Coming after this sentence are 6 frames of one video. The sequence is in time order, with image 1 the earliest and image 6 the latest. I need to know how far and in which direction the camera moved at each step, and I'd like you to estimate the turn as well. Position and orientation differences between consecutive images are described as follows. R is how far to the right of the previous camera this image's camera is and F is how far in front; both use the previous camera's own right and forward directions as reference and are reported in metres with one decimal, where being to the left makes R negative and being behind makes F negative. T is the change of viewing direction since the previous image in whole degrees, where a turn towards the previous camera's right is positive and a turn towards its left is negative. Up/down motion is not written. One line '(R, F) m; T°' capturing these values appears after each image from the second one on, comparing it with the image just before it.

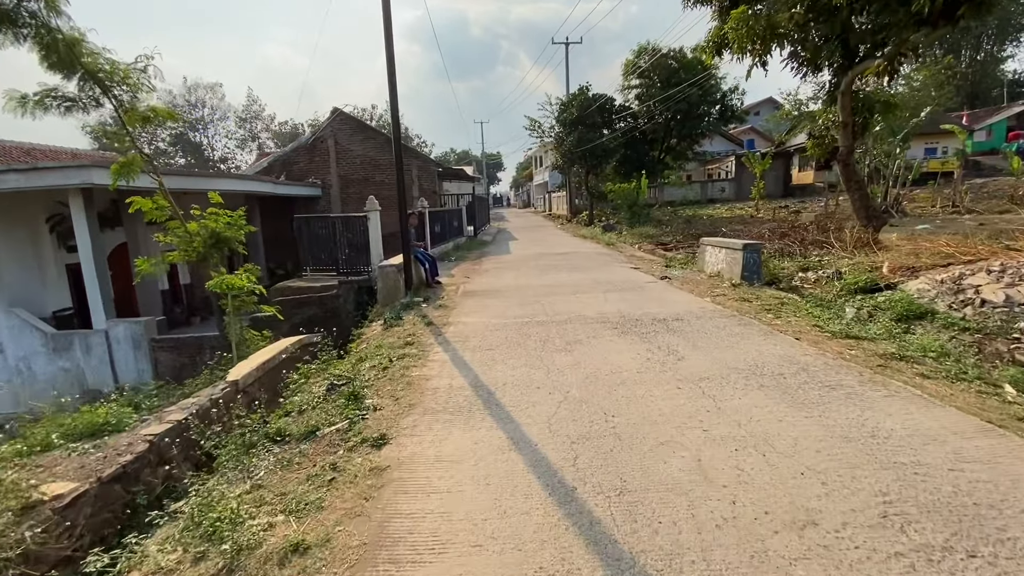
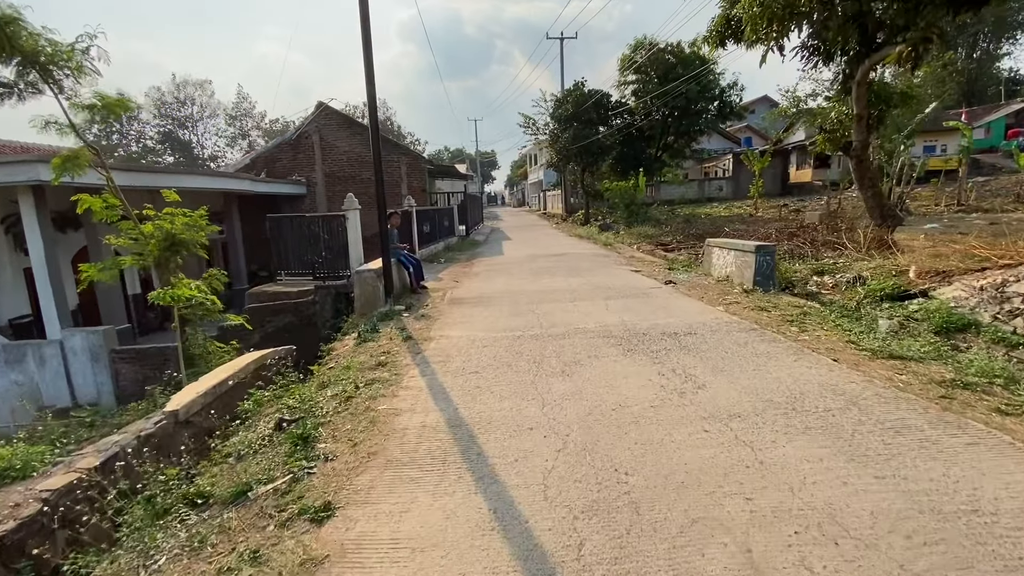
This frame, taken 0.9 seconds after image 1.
(+0.1, +0.8) m; +1°
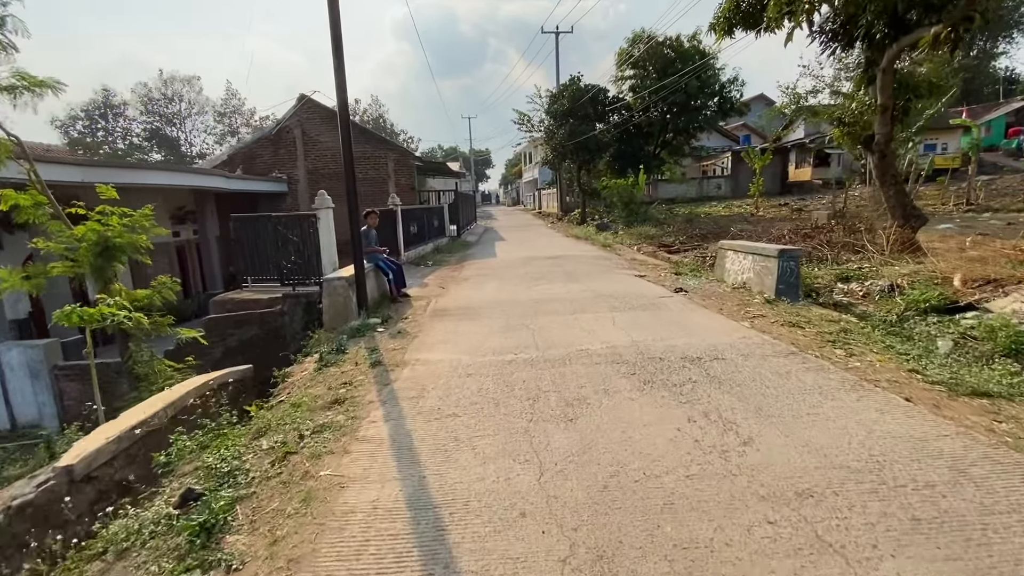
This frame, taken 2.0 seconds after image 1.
(+0.1, +0.9) m; +1°
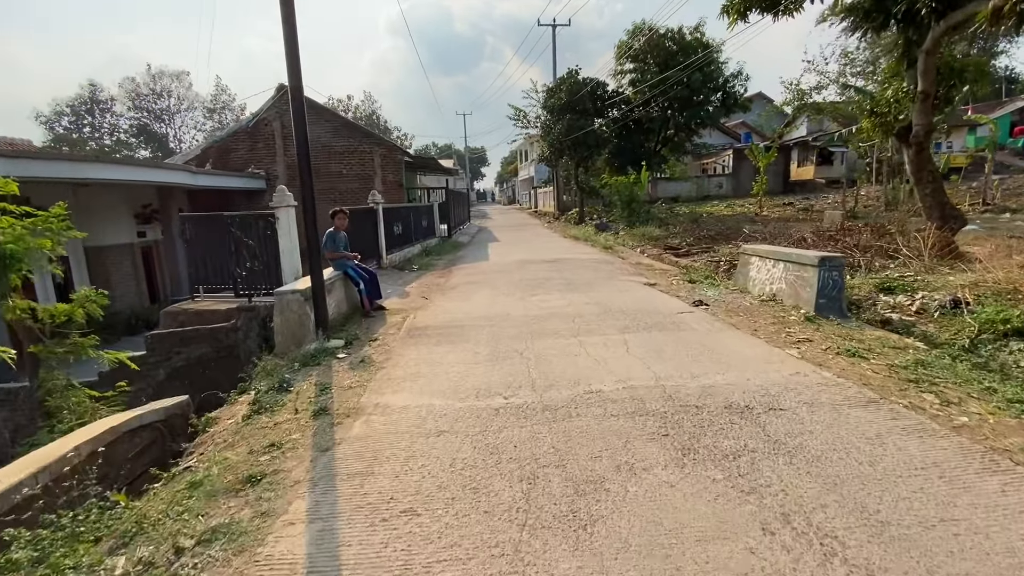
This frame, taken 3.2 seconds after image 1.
(+0.1, +1.1) m; +1°
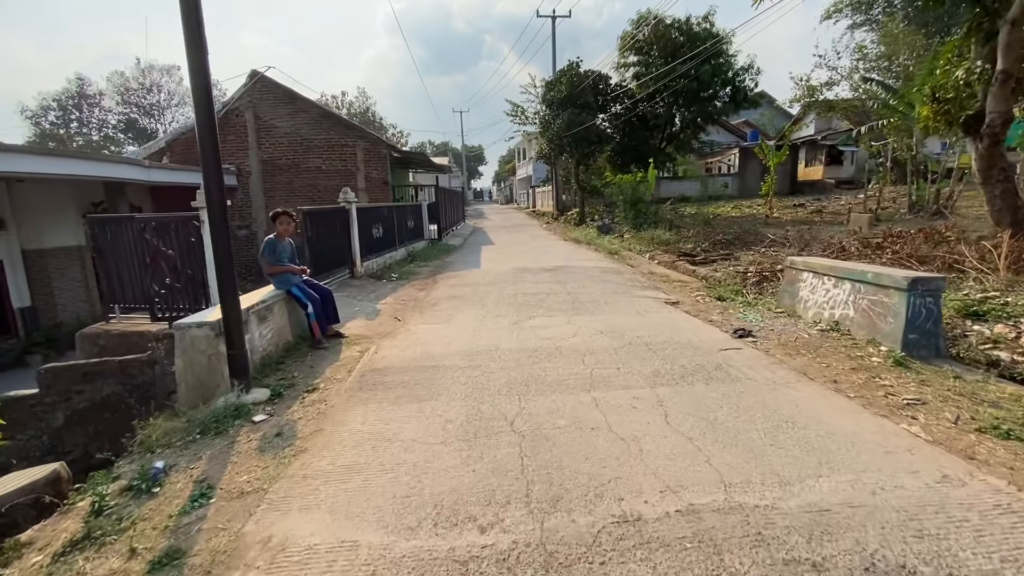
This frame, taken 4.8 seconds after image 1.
(+0.1, +1.5) m; 0°
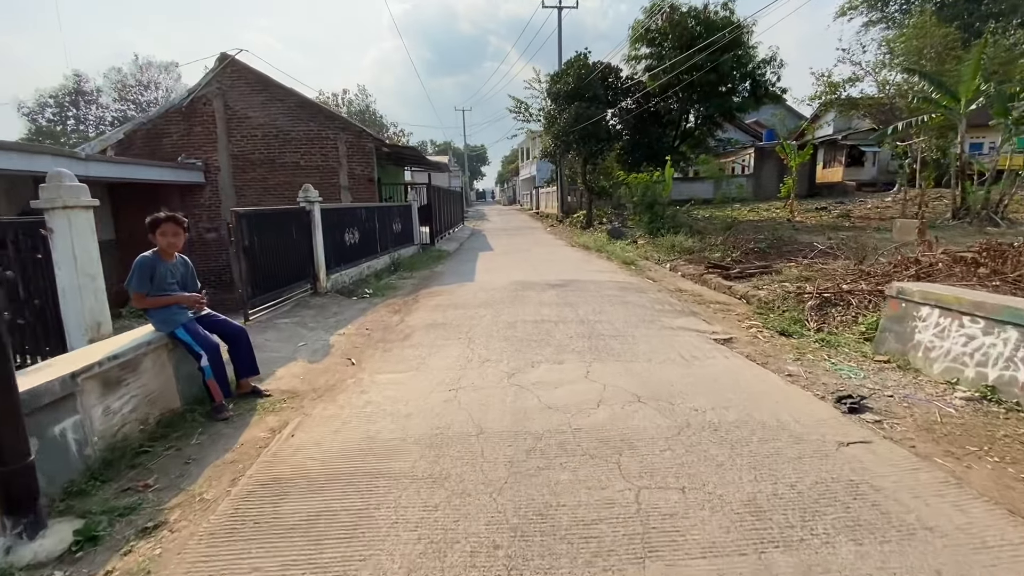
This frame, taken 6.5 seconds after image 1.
(+0.1, +1.7) m; 0°
